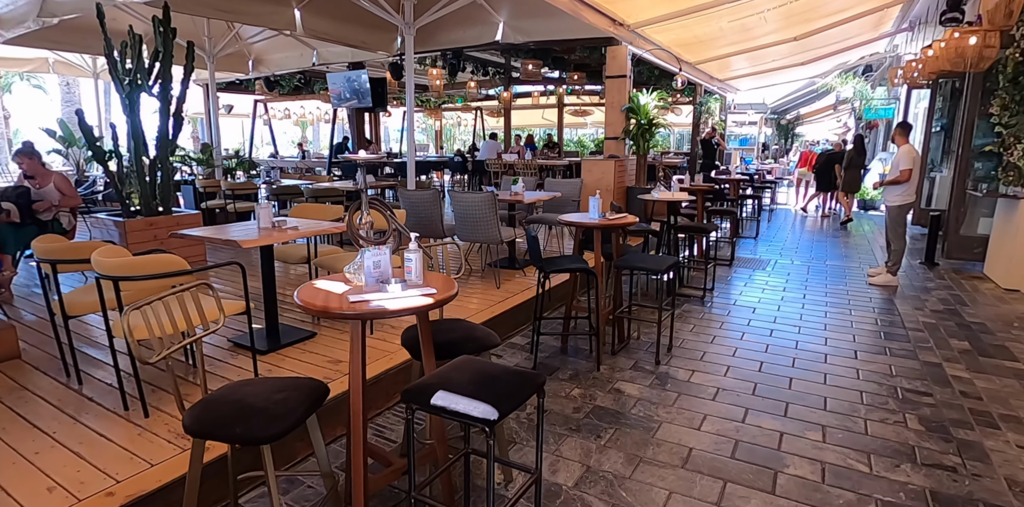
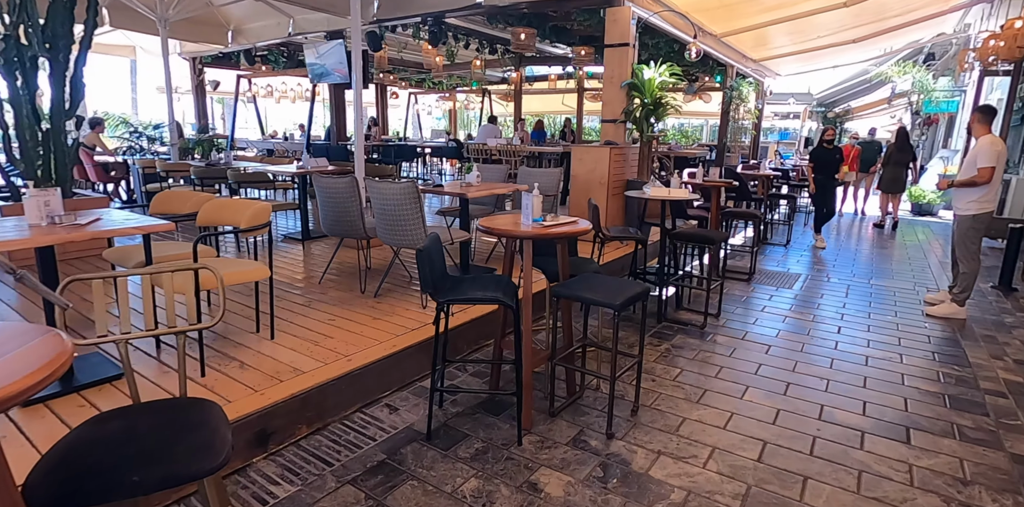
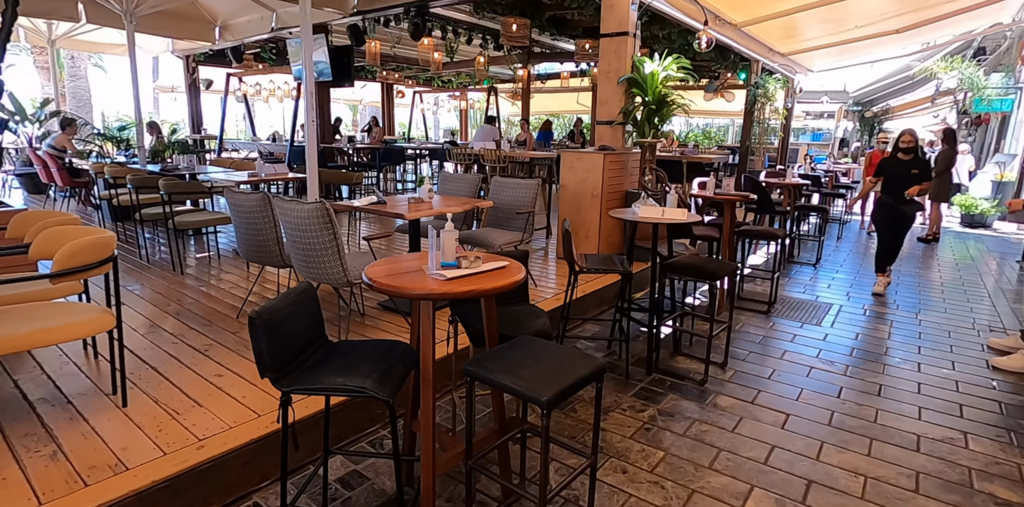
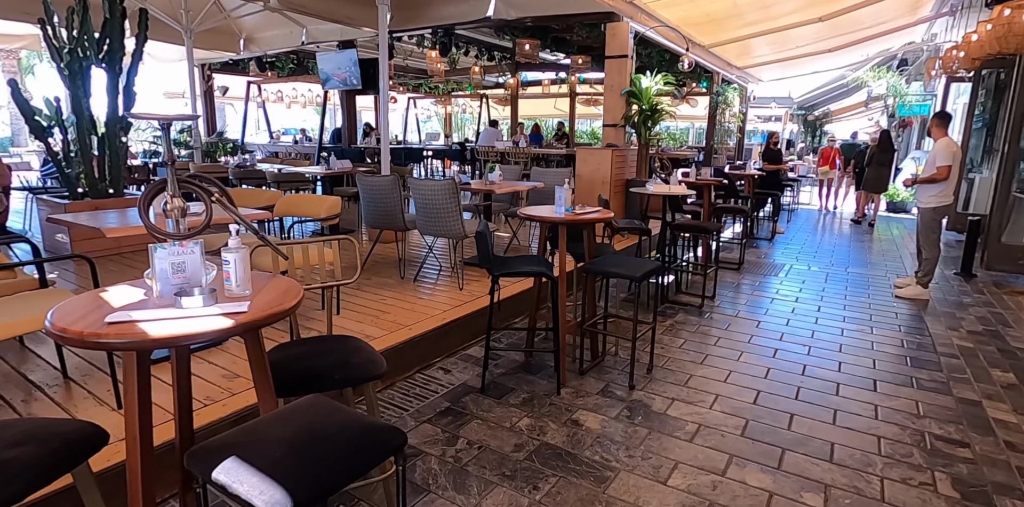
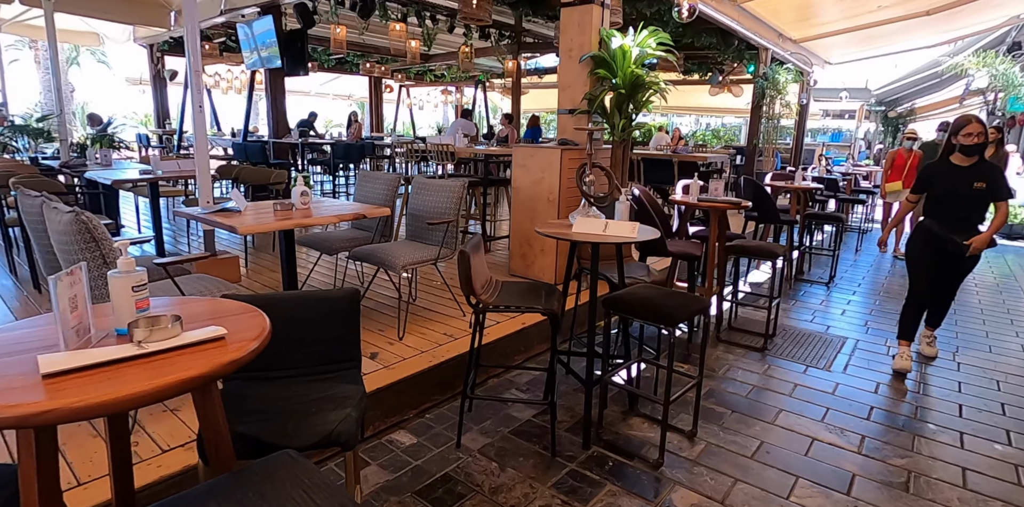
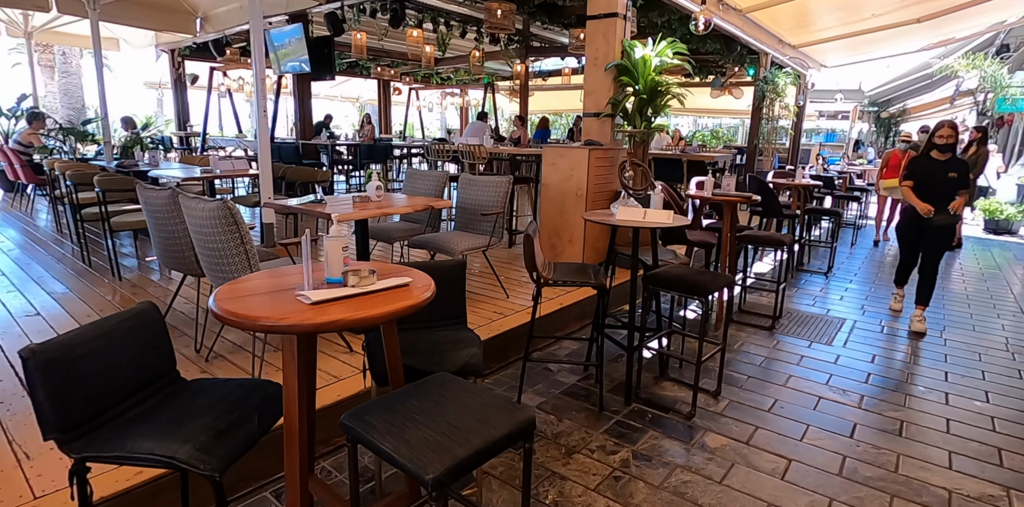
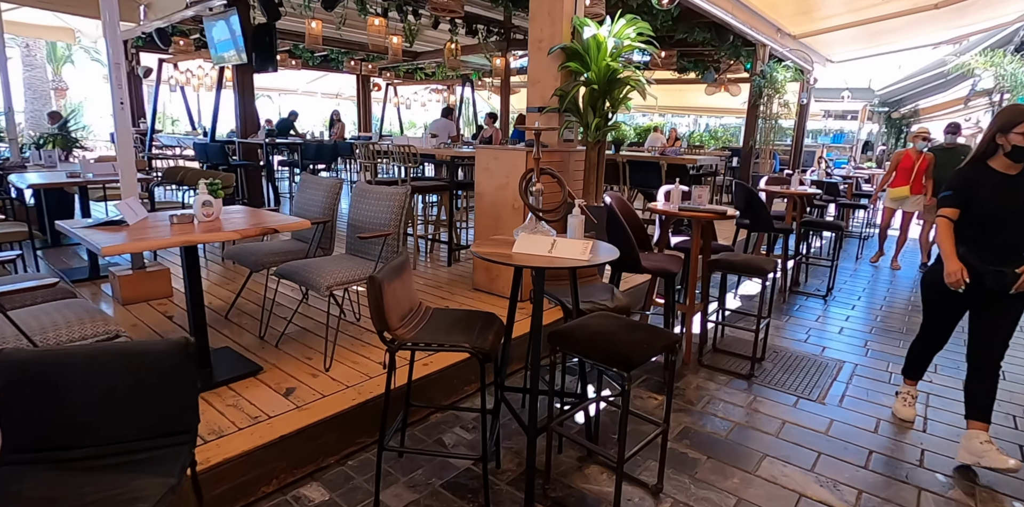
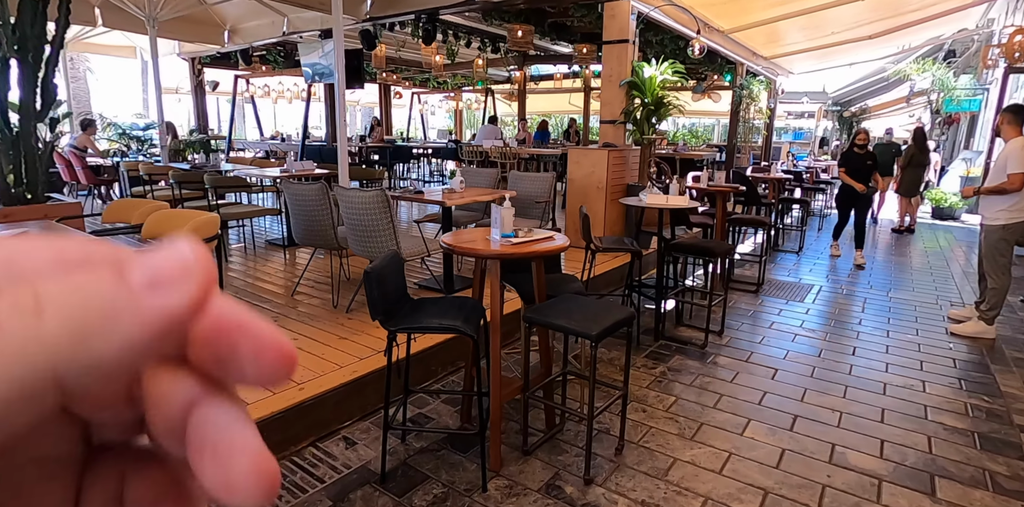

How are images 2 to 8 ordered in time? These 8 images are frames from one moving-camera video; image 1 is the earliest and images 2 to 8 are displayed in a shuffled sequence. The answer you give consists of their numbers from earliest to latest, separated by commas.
4, 2, 8, 3, 6, 5, 7
